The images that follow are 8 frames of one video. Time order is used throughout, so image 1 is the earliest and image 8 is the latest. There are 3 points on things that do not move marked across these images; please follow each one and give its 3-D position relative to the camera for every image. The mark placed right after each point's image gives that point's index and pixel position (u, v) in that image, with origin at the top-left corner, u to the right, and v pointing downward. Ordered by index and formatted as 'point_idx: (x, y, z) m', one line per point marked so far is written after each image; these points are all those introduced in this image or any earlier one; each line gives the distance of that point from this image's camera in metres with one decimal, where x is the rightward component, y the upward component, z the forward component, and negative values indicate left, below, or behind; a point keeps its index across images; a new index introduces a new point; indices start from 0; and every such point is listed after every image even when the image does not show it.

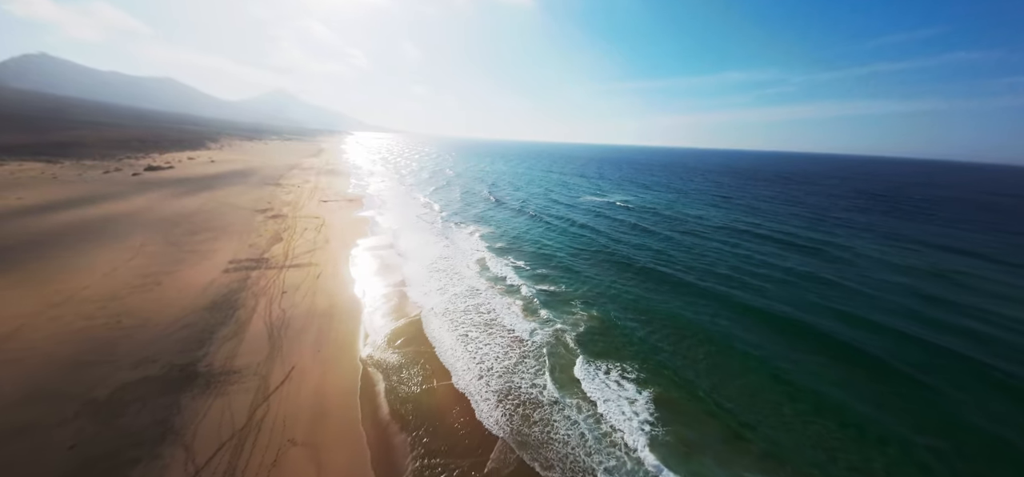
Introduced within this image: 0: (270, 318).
0: (-8.3, -2.7, +11.6) m
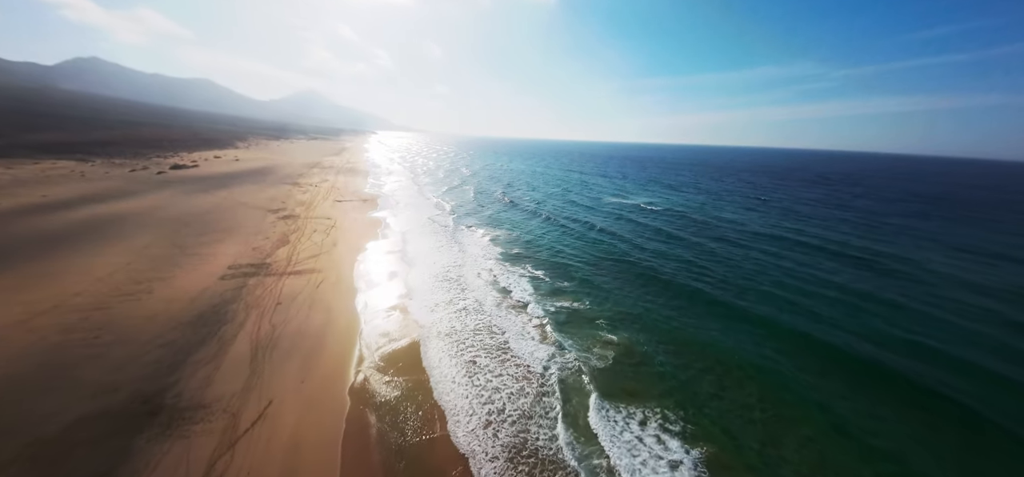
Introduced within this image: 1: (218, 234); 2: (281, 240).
0: (-7.8, -3.0, +10.4) m
1: (-16.9, +0.4, +19.7) m
2: (-12.9, 0.0, +19.0) m
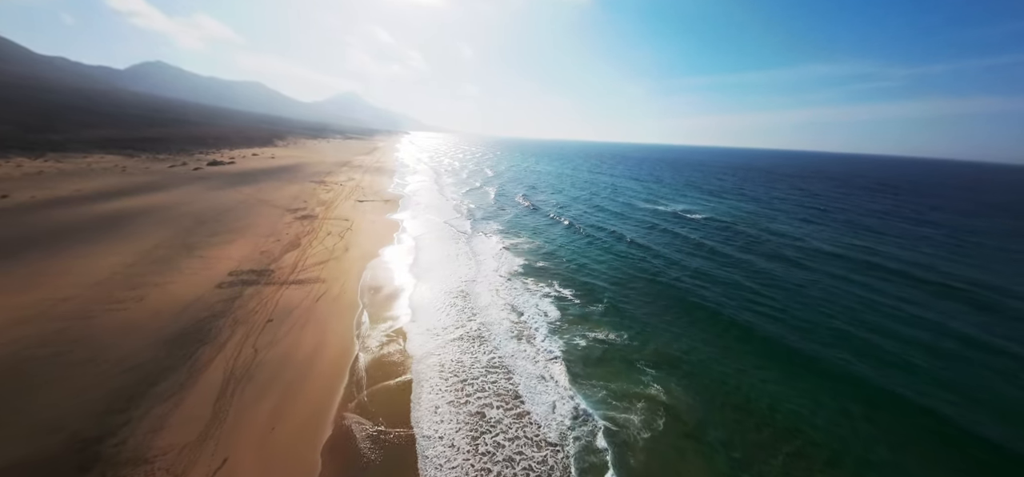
0: (-7.3, -3.3, +9.0) m
1: (-15.5, +0.4, +19.0) m
2: (-11.6, -0.2, +18.0) m
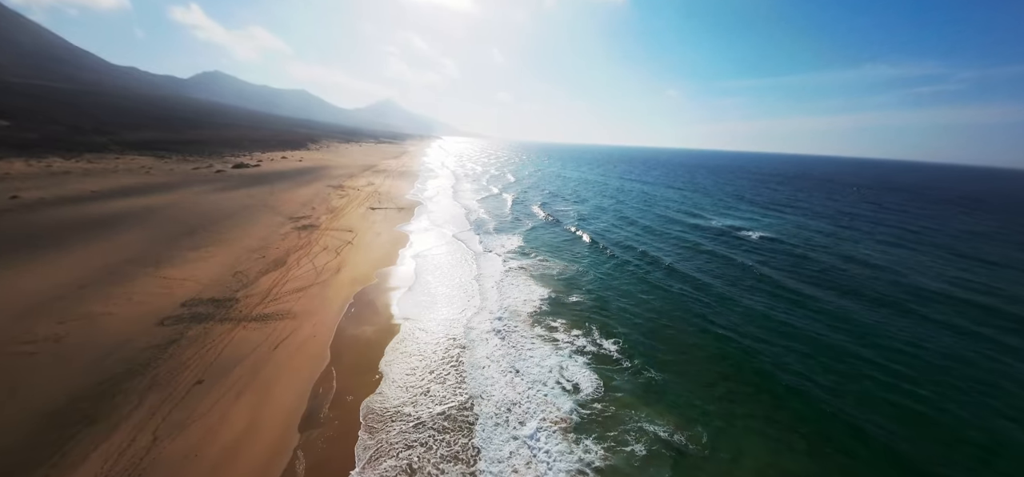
0: (-7.1, -4.0, +6.1) m
1: (-14.4, -0.3, +16.7) m
2: (-10.6, -0.9, +15.4) m
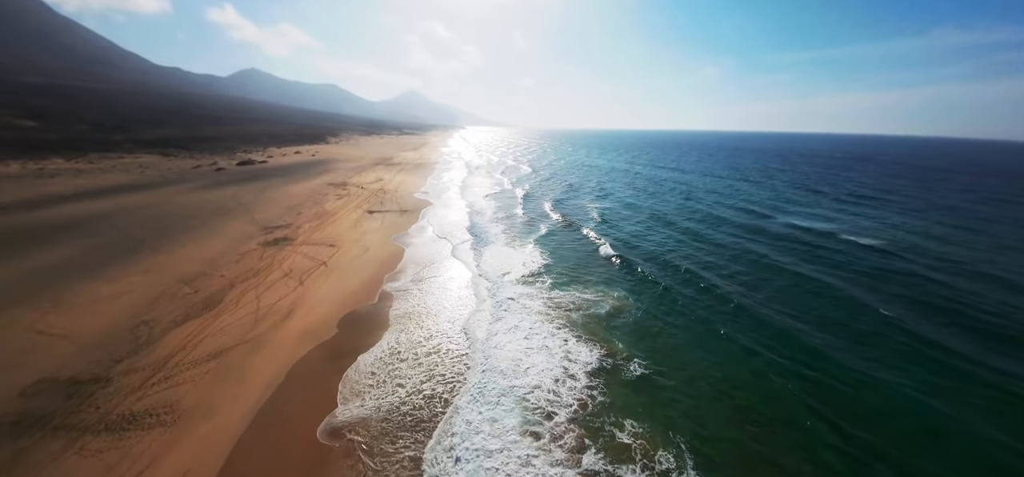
0: (-7.0, -5.2, +1.9) m
1: (-13.6, -1.2, +12.9) m
2: (-9.9, -1.9, +11.3) m
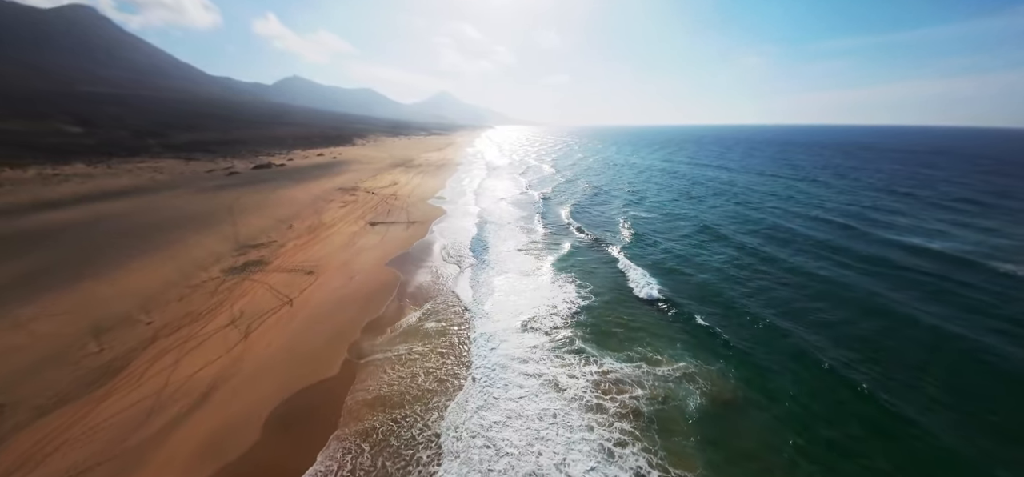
0: (-7.2, -6.2, -1.4) m
1: (-12.9, -2.1, +10.0) m
2: (-9.3, -2.8, +8.2) m
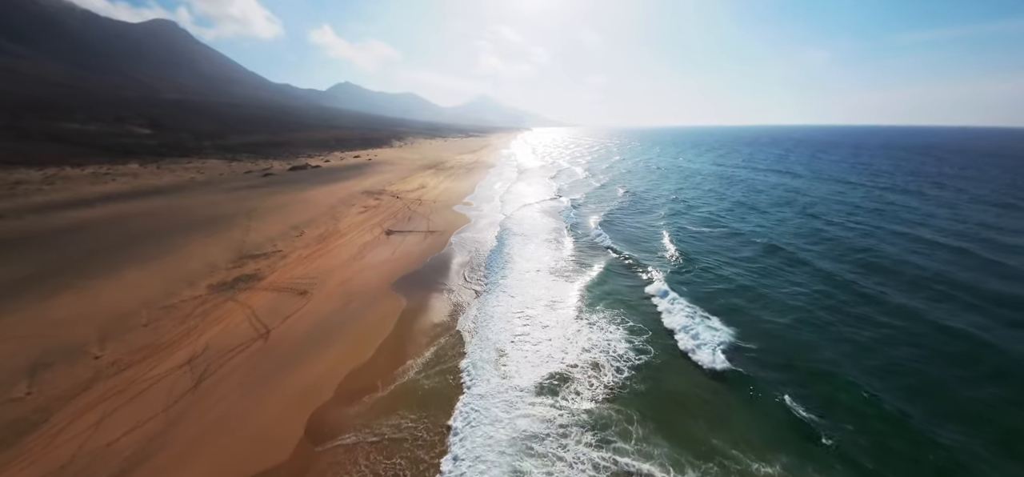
0: (-7.8, -6.6, -3.2) m
1: (-12.3, -2.4, +8.7) m
2: (-8.9, -3.2, +6.6) m
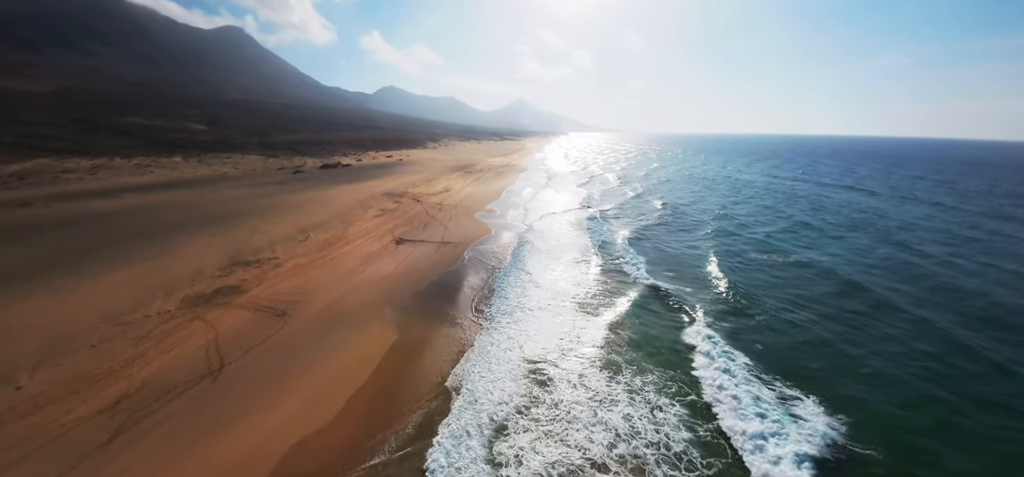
0: (-8.9, -6.6, -4.6) m
1: (-12.1, -2.4, +7.7) m
2: (-8.9, -3.3, +5.2) m
